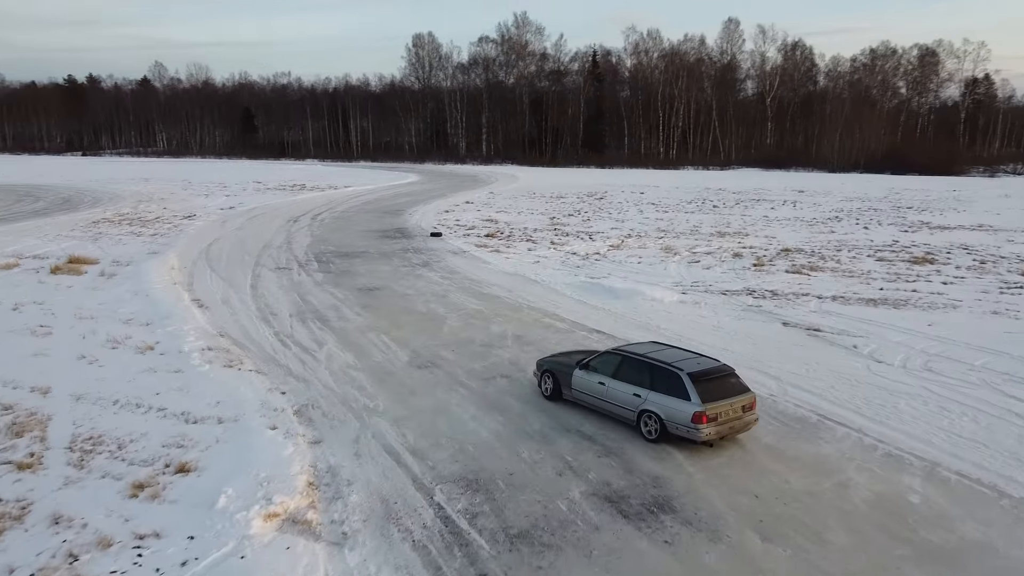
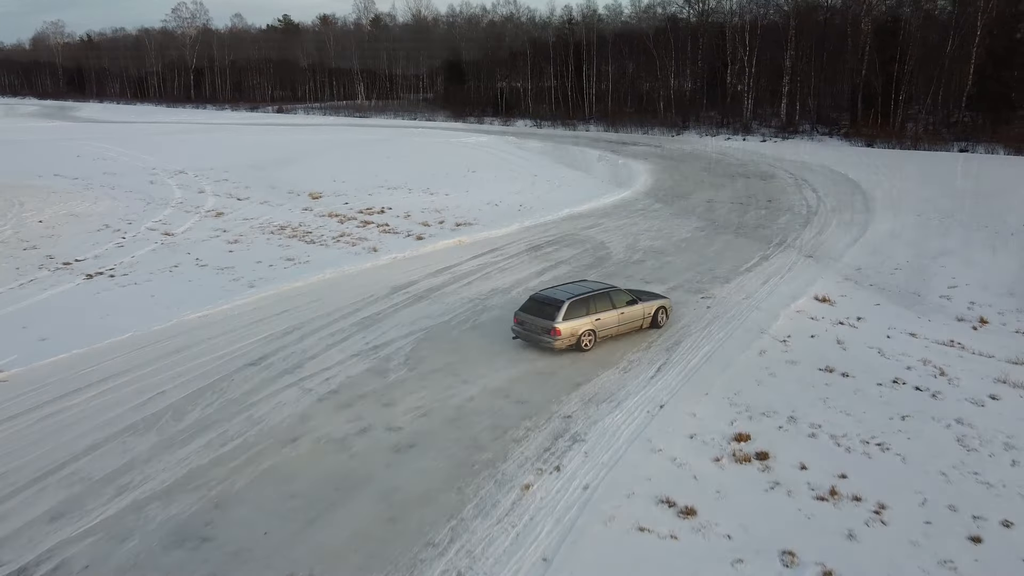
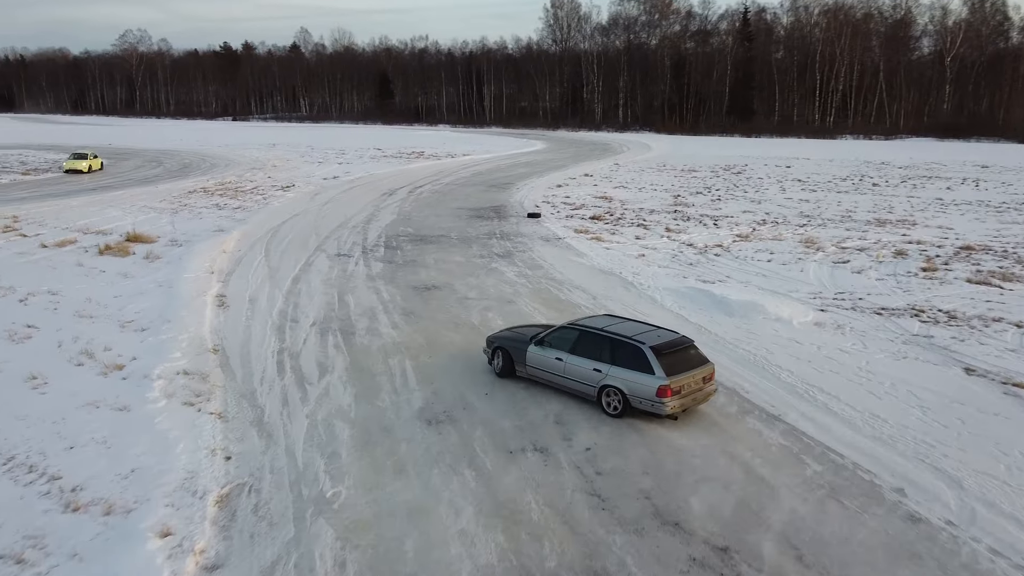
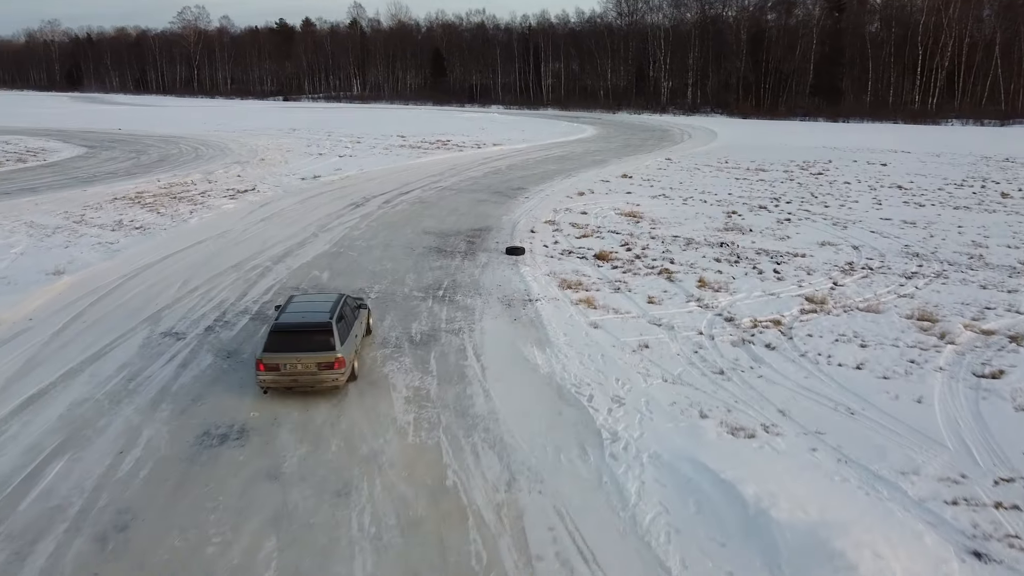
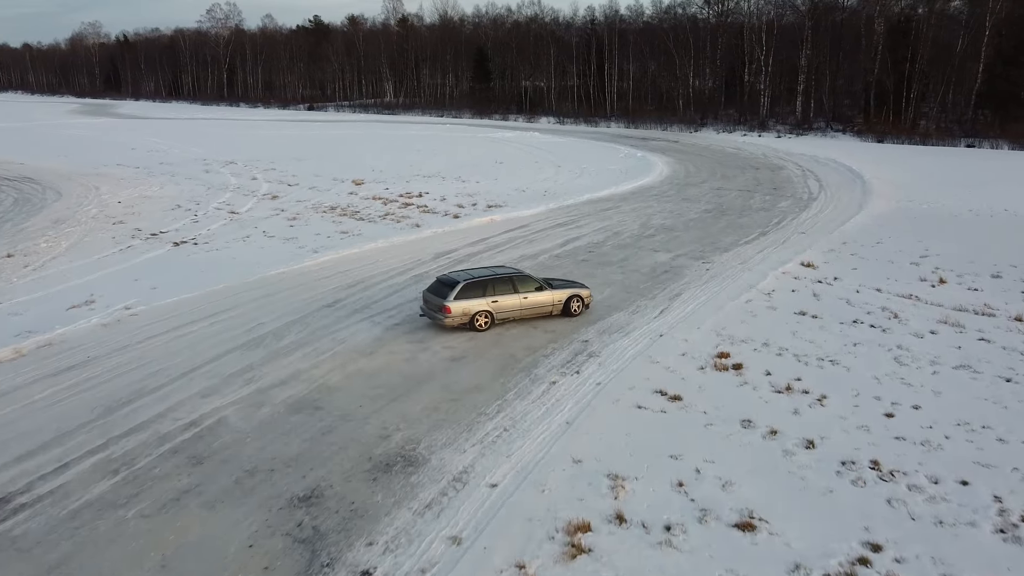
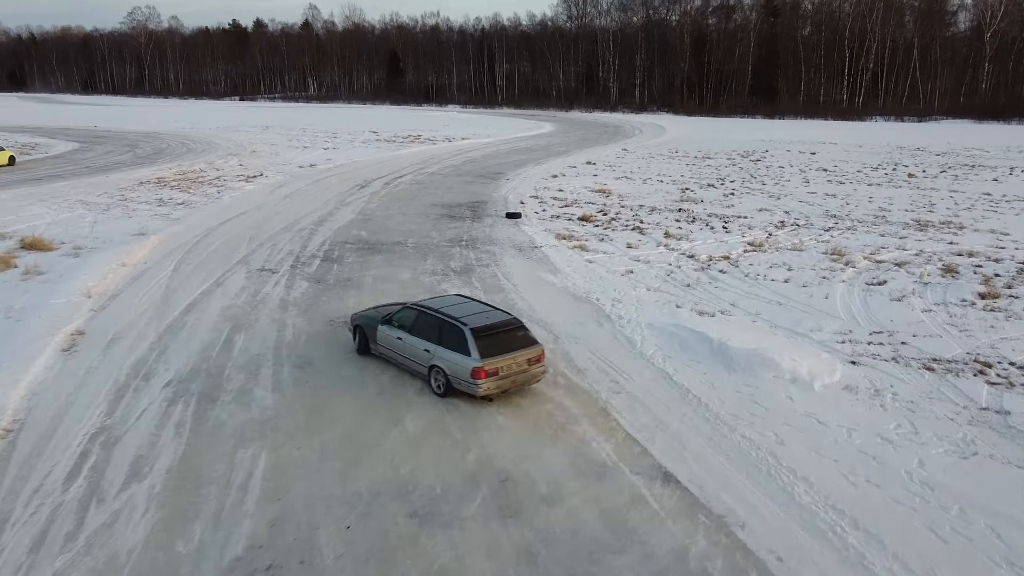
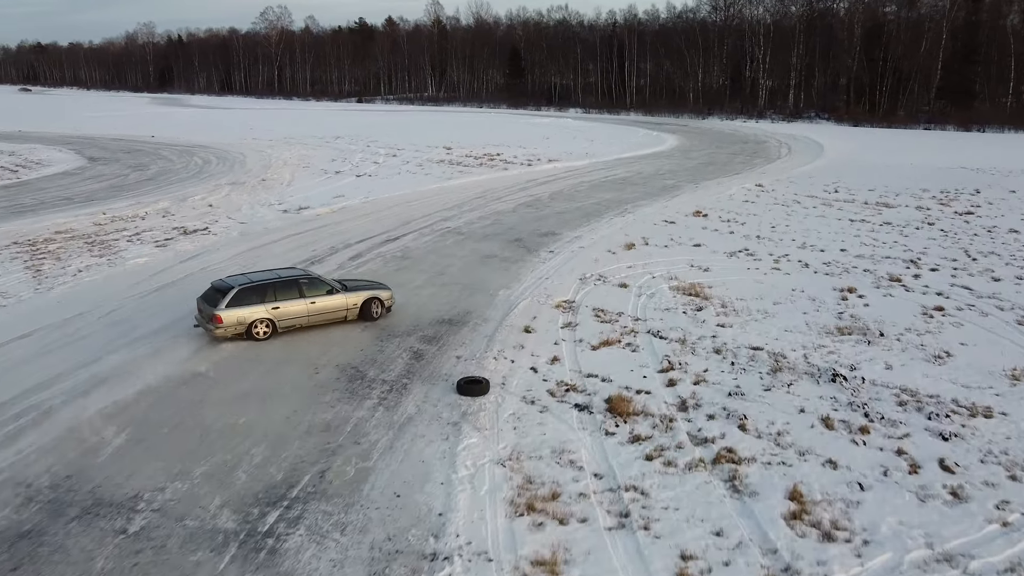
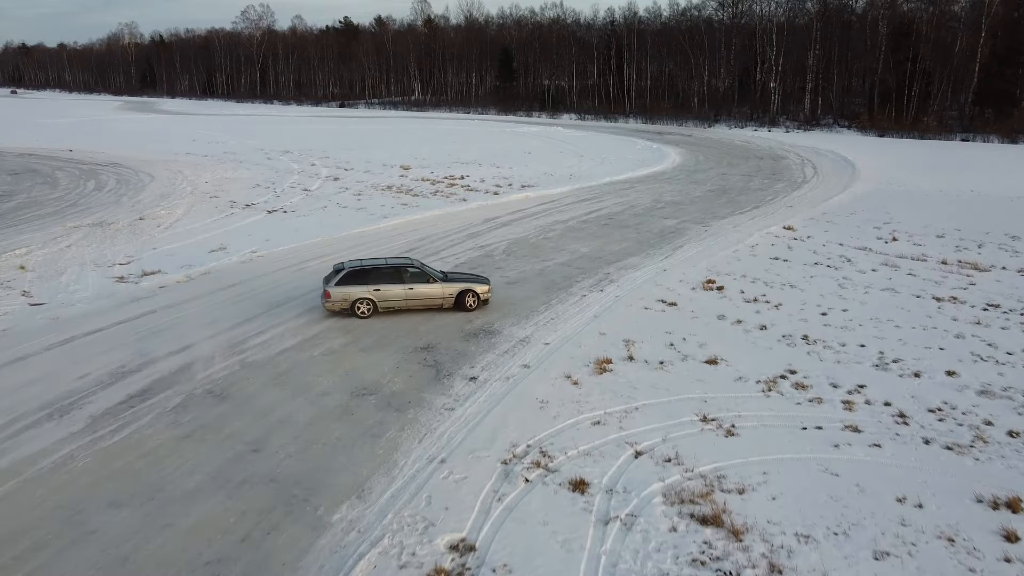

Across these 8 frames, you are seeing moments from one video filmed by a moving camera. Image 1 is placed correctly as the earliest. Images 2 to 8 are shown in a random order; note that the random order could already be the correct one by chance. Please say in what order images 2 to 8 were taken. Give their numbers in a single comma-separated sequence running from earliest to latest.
3, 6, 4, 7, 8, 5, 2
